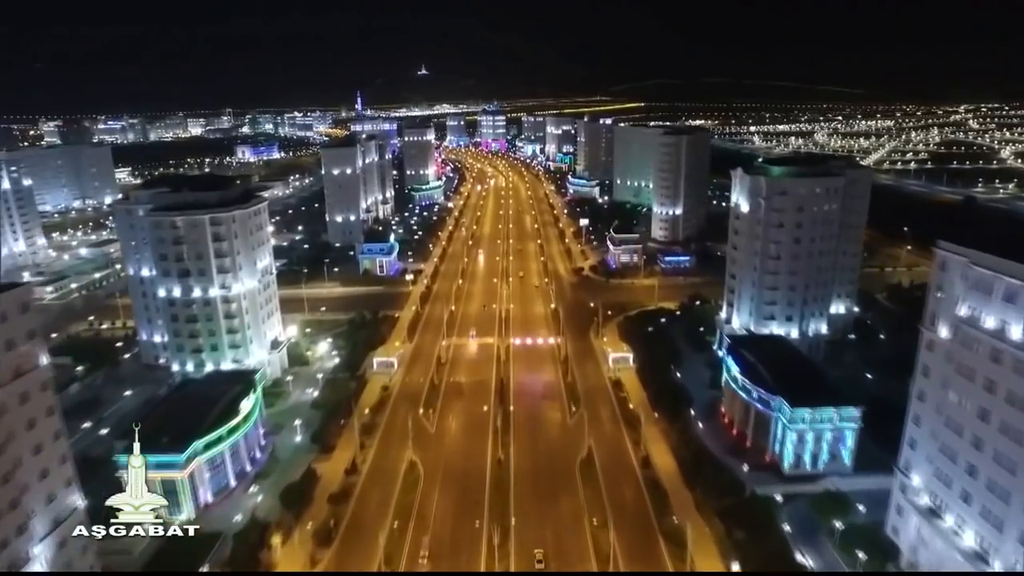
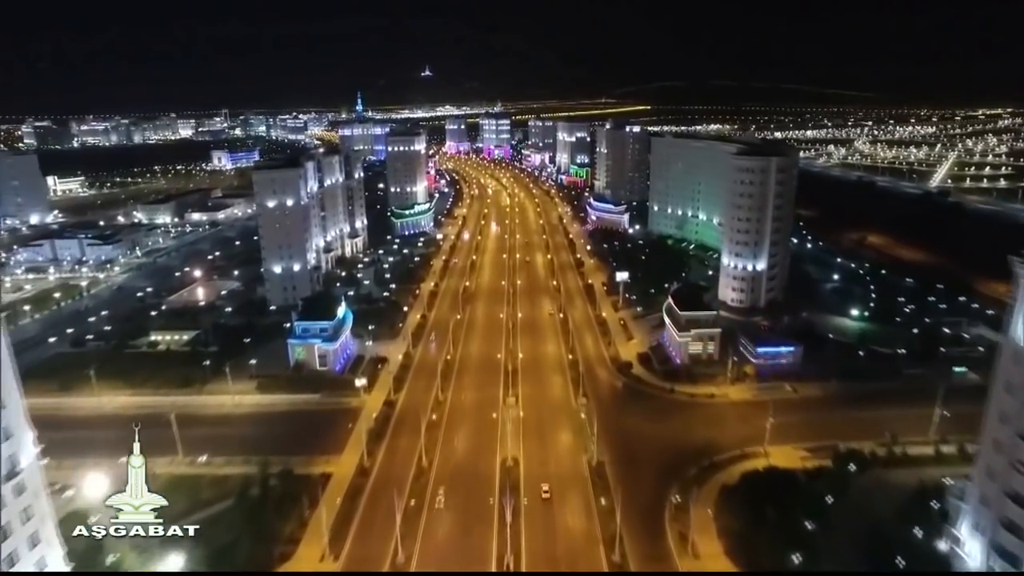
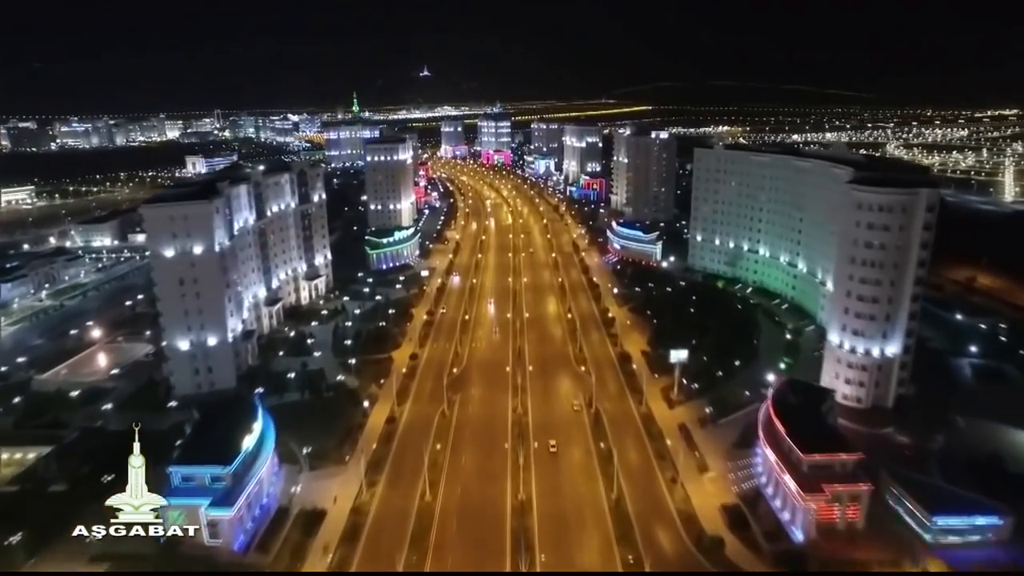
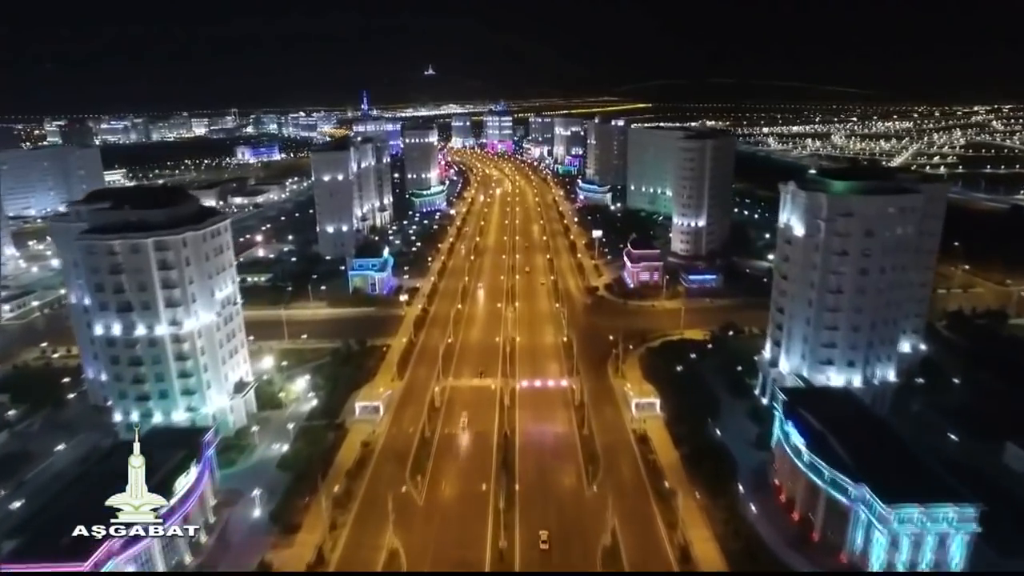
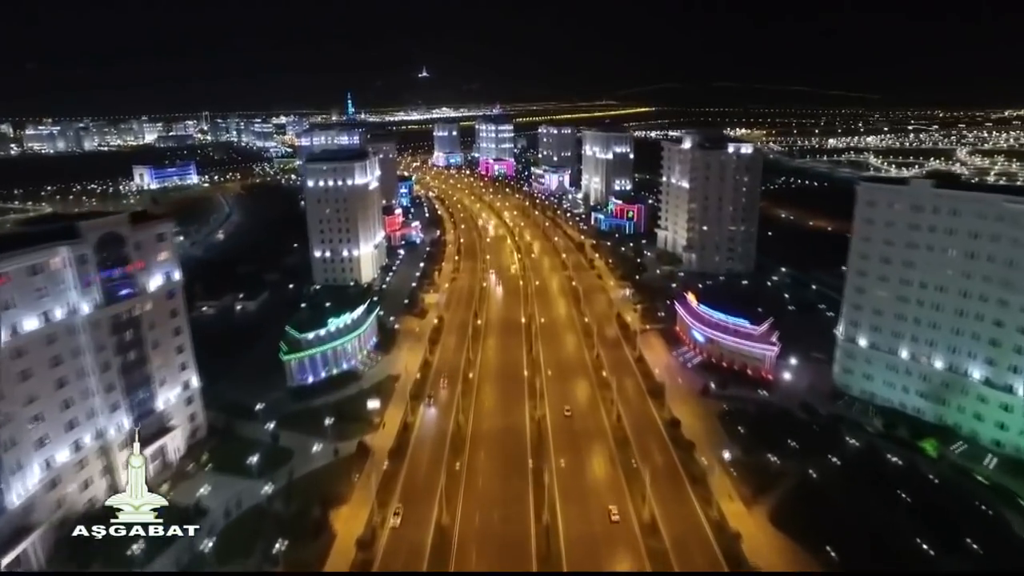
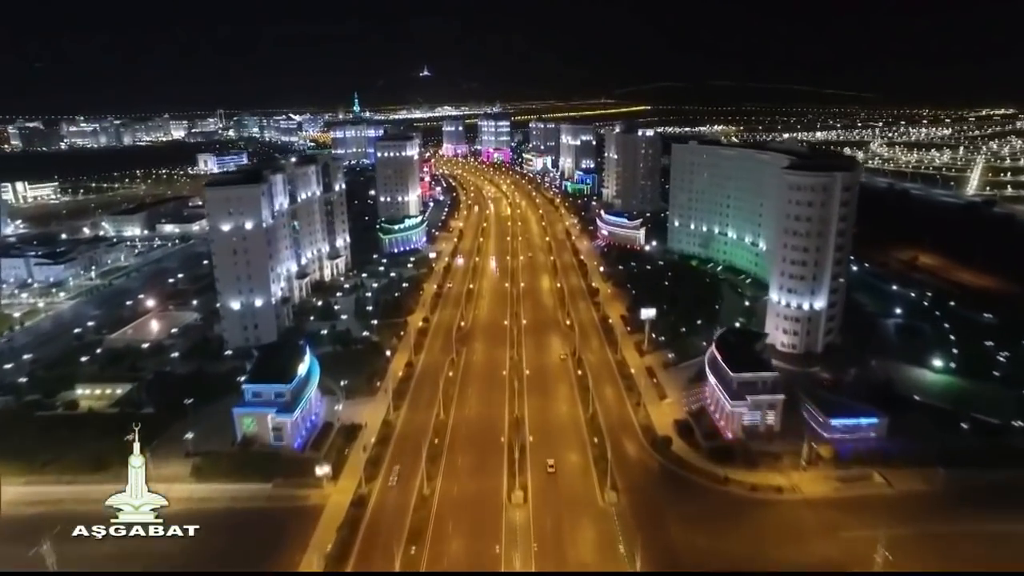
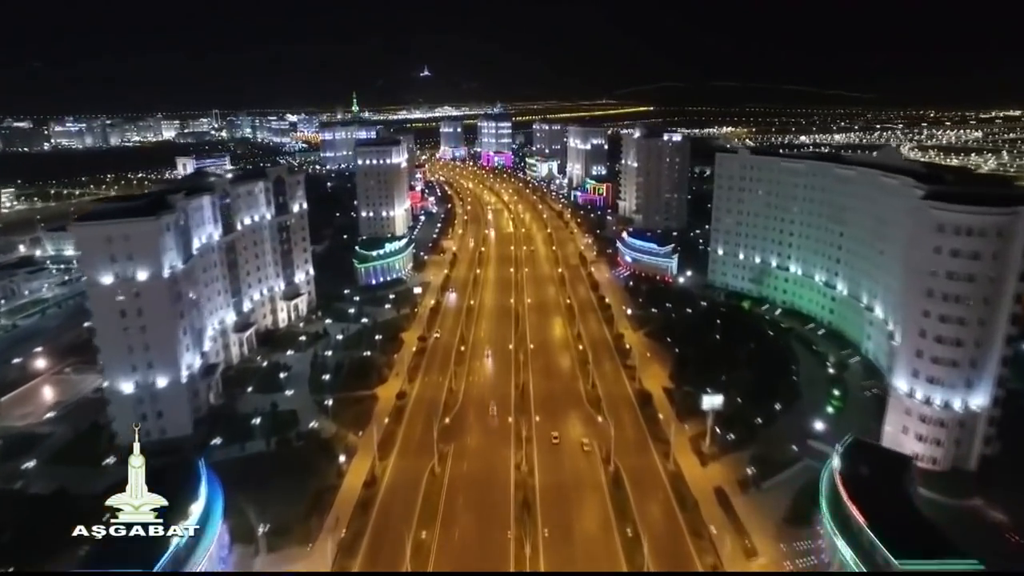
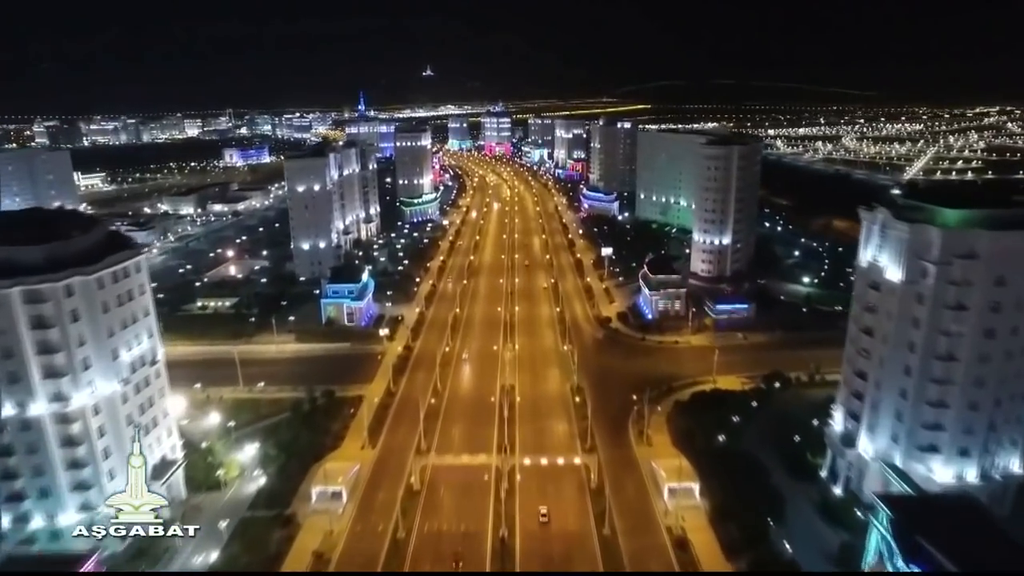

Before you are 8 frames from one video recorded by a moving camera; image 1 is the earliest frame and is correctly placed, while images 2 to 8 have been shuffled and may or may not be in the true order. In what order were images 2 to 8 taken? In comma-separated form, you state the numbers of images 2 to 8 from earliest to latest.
4, 8, 2, 6, 3, 7, 5
